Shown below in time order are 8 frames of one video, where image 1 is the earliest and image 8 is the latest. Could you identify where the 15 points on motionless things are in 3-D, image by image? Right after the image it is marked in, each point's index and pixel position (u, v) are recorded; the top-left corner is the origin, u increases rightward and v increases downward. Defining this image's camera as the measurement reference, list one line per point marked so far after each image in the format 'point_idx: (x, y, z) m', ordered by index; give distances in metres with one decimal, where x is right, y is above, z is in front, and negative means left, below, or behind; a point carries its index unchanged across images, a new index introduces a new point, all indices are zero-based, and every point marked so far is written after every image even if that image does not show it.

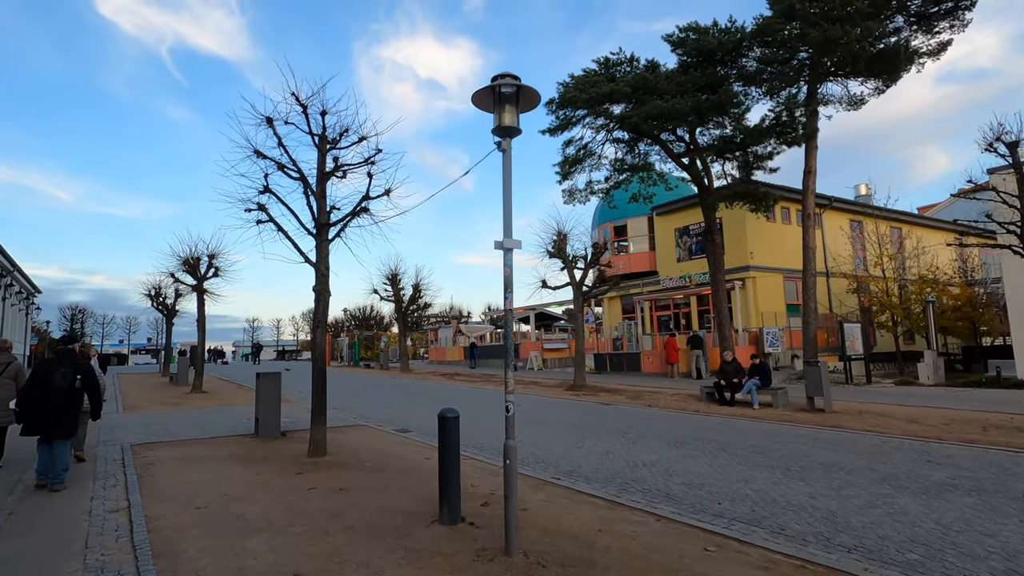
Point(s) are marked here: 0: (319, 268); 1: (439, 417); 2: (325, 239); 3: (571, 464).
0: (-3.2, +0.3, +9.0) m
1: (-0.7, -1.3, +5.4) m
2: (-3.2, +0.8, +9.1) m
3: (+0.9, -2.6, +8.0) m
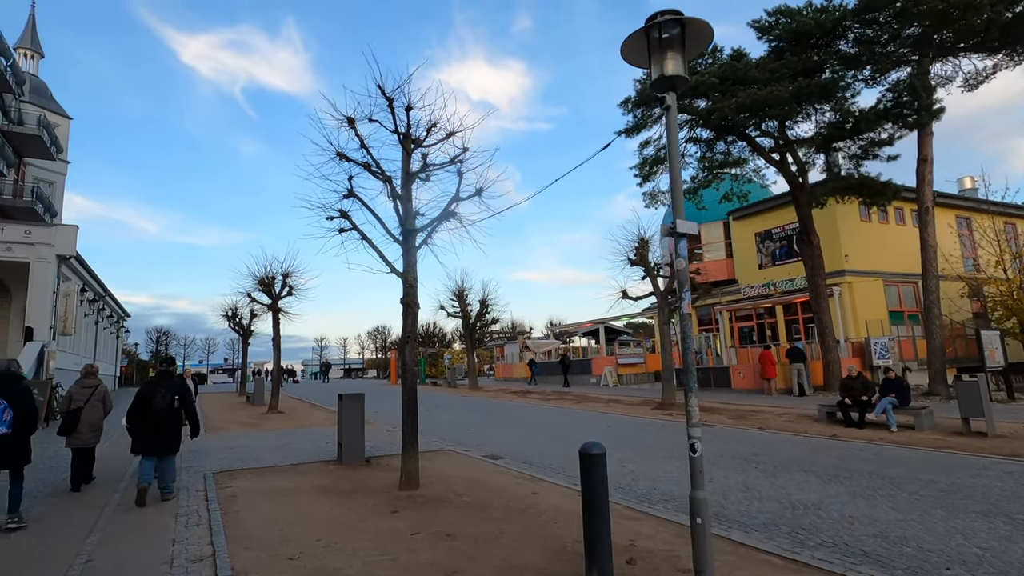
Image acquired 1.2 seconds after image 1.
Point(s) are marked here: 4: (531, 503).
0: (-1.6, +0.1, +8.1) m
1: (+0.6, -1.3, +4.3) m
2: (-1.5, +0.6, +8.2) m
3: (+2.5, -2.7, +6.6) m
4: (+0.3, -2.8, +7.0) m
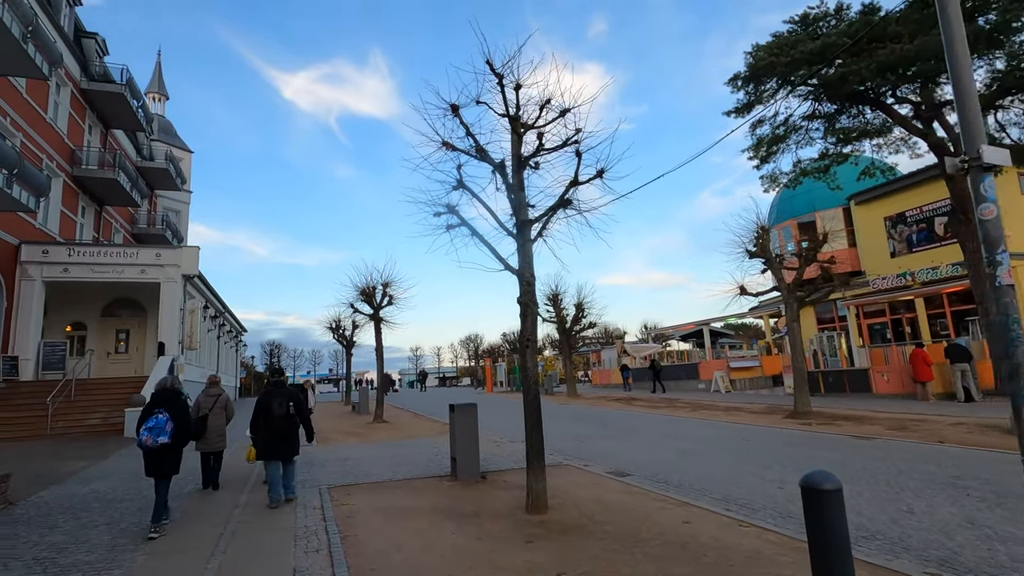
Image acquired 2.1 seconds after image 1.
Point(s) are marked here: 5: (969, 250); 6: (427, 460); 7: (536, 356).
0: (+0.2, +0.2, +7.3) m
1: (+1.7, -1.2, +3.1) m
2: (+0.2, +0.7, +7.4) m
3: (+4.0, -2.5, +5.1) m
4: (+1.9, -2.7, +5.8) m
5: (+14.7, +1.2, +17.2) m
6: (-1.7, -3.5, +11.0) m
7: (+0.3, -0.9, +7.0) m
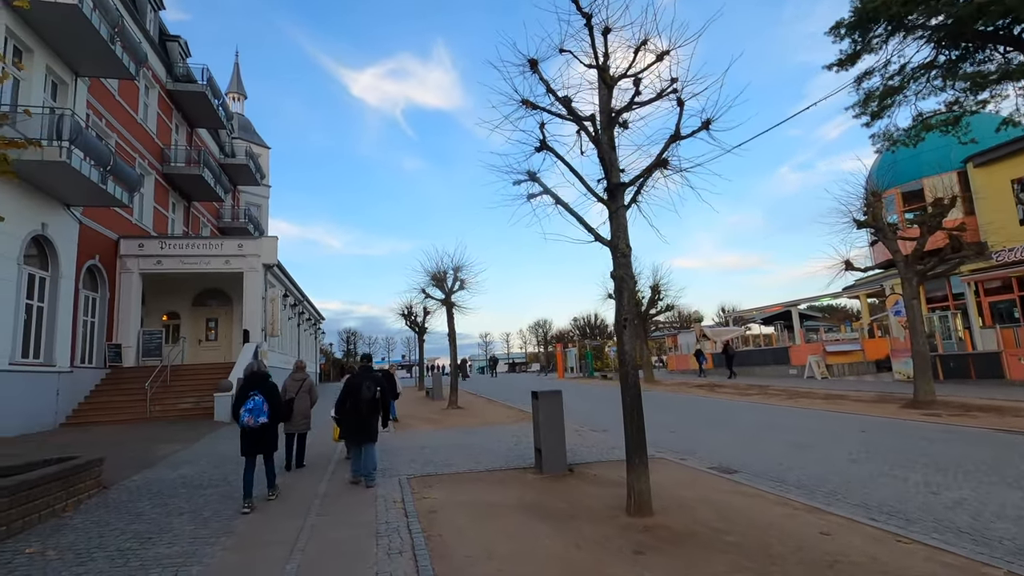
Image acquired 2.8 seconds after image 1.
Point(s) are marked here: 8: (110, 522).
0: (+1.3, +0.5, +6.4) m
1: (+2.3, -0.9, +2.1) m
2: (+1.3, +1.0, +6.5) m
3: (+4.9, -2.1, +3.9) m
4: (+2.9, -2.4, +4.8) m
5: (+16.9, +2.0, +14.4) m
6: (-0.1, -3.1, +10.4) m
7: (+1.4, -0.6, +6.2) m
8: (-4.6, -2.7, +6.1) m
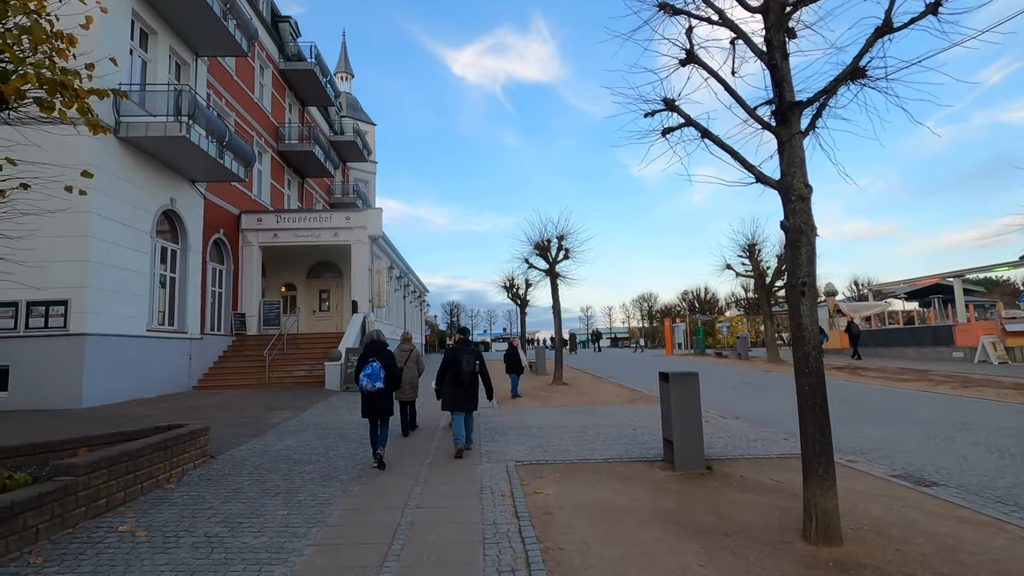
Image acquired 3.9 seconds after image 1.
0: (+2.5, +0.9, +4.8) m
1: (+2.8, -0.7, +0.5) m
2: (+2.6, +1.4, +4.9) m
3: (+5.6, -1.8, +1.8) m
4: (+3.8, -2.0, +3.1) m
5: (+19.3, +2.8, +9.7) m
6: (+1.9, -2.5, +9.2) m
7: (+2.6, -0.2, +4.6) m
8: (-3.3, -2.3, +5.7) m
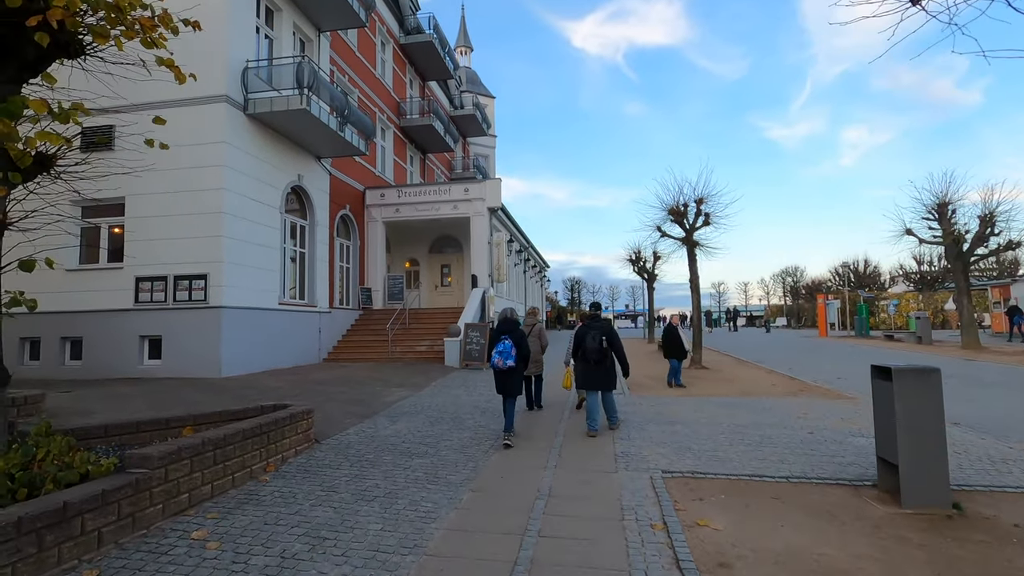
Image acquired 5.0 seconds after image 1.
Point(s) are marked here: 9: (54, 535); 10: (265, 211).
0: (+3.4, +1.2, +2.6) m
1: (+2.8, -0.6, -1.6) m
2: (+3.5, +1.7, +2.6) m
3: (+5.8, -1.7, -0.9) m
4: (+4.3, -1.8, +0.7) m
5: (+20.9, +3.3, +3.6) m
6: (+3.9, -2.1, +7.1) m
7: (+3.5, +0.1, +2.4) m
8: (-2.0, -1.9, +4.9) m
9: (-2.9, -1.6, +3.4) m
10: (-6.8, +2.1, +14.8) m
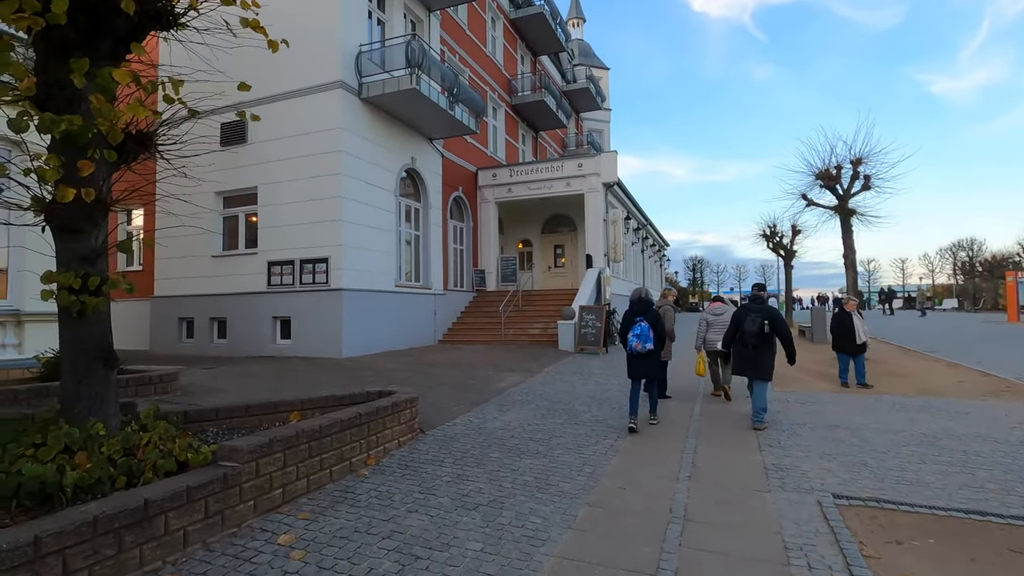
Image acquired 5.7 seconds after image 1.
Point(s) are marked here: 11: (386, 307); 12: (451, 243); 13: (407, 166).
0: (+3.8, +1.3, +0.9) m
1: (+2.2, -0.7, -3.0) m
2: (+3.9, +1.8, +0.9) m
3: (+5.4, -1.7, -2.9) m
4: (+4.3, -1.7, -1.0) m
5: (+21.0, +3.5, -1.9) m
6: (+5.2, -1.8, +5.4) m
7: (+3.8, +0.2, +0.8) m
8: (-1.0, -1.8, +4.4) m
9: (-2.2, -1.5, +3.2) m
10: (-3.7, +2.6, +15.0) m
11: (-3.5, -0.5, +14.8) m
12: (-2.2, +1.6, +19.4) m
13: (-3.2, +3.7, +16.3) m
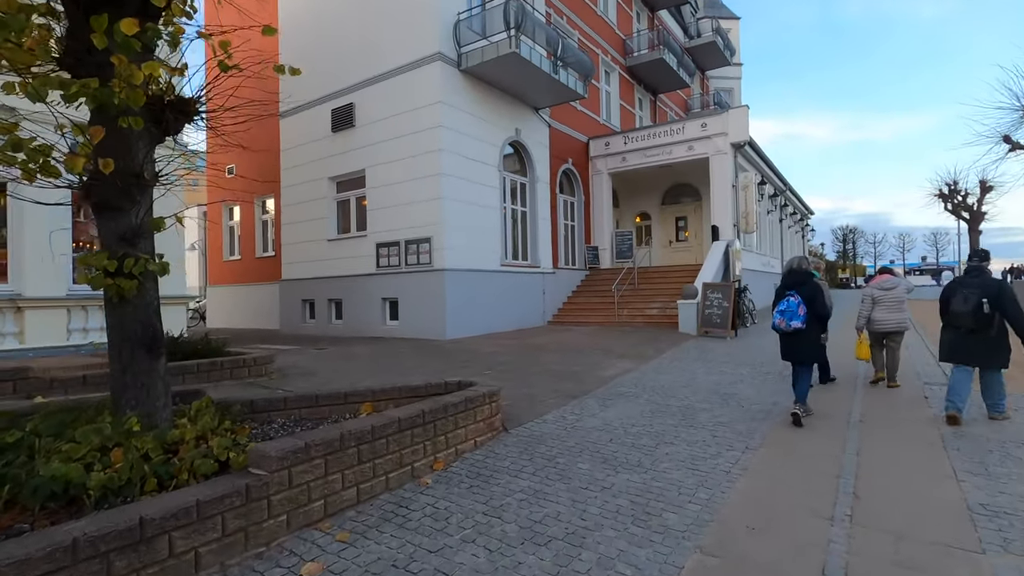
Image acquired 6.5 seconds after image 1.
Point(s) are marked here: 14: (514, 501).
0: (+3.4, +1.4, -1.0) m
1: (+1.0, -0.8, -4.3) m
2: (+3.4, +1.9, -1.0) m
3: (+4.2, -1.7, -5.0) m
4: (+3.5, -1.7, -2.8) m
5: (+19.5, +3.7, -7.7) m
6: (+5.8, -1.5, +3.1) m
7: (+3.4, +0.3, -1.1) m
8: (-0.4, -1.6, +3.6) m
9: (-1.9, -1.4, +2.7) m
10: (-0.8, +3.2, +14.4) m
11: (-0.6, 0.0, +14.3) m
12: (+1.7, +2.4, +18.3) m
13: (0.0, +4.3, +15.5) m
14: (0.0, -1.6, +4.0) m
